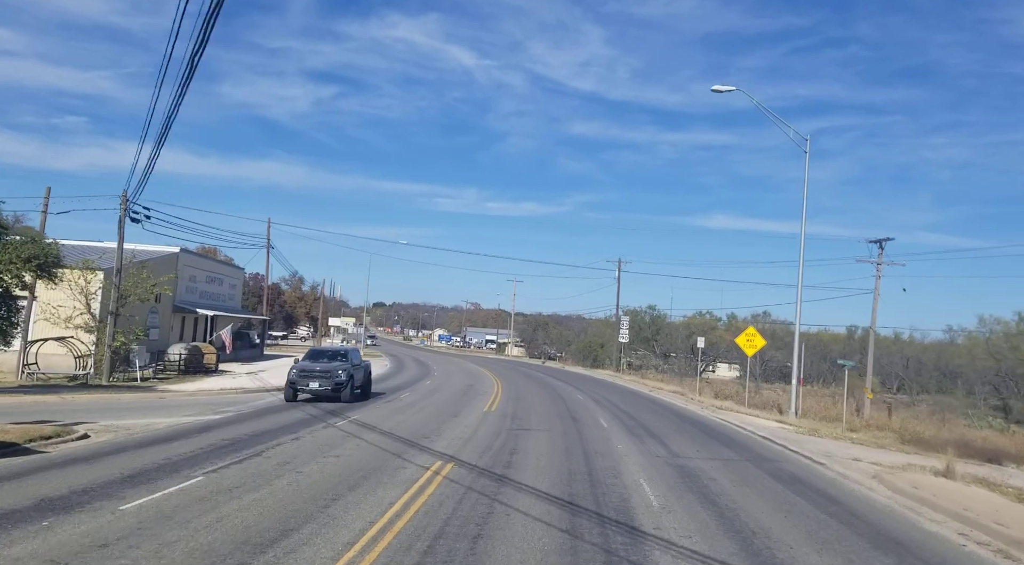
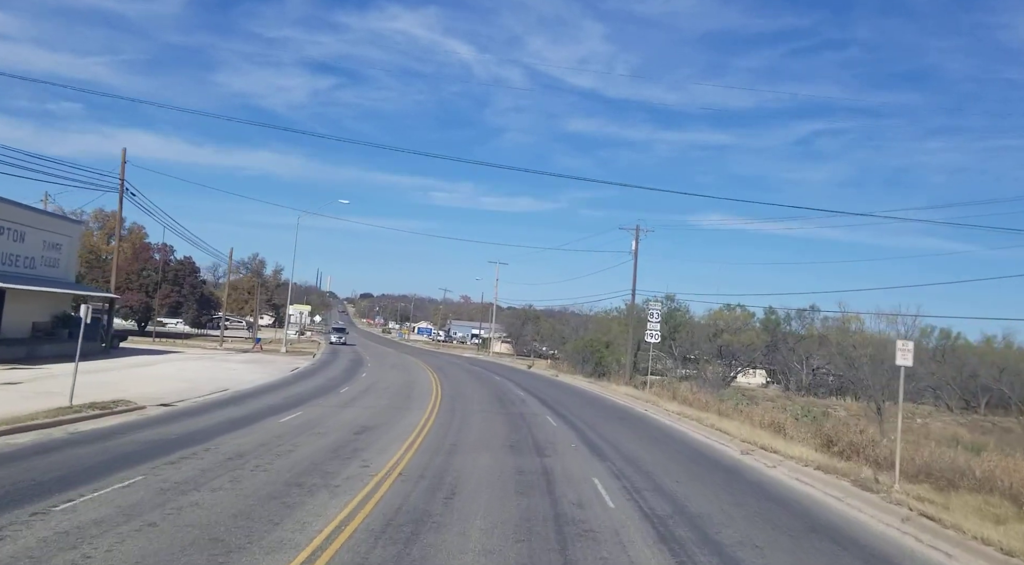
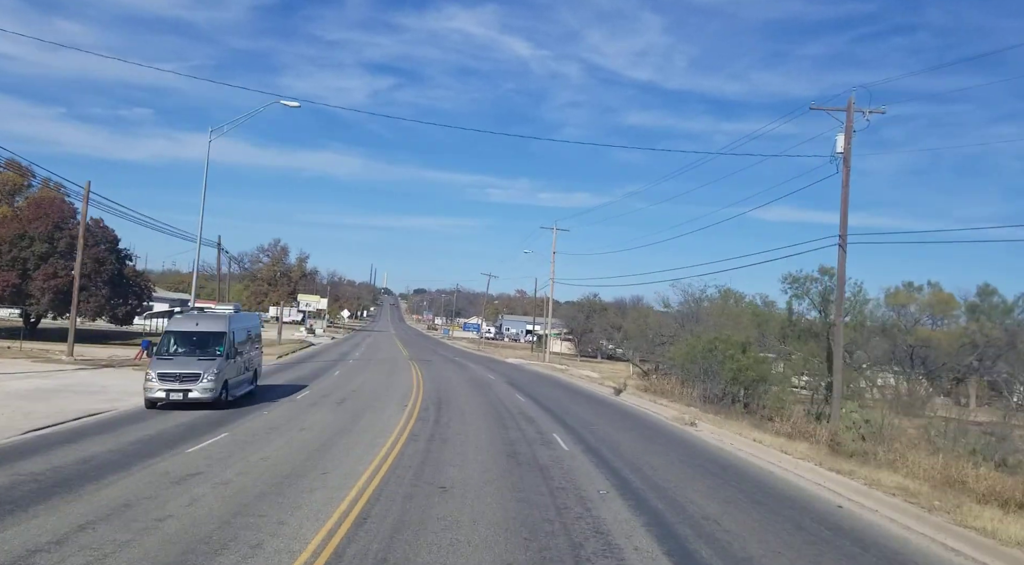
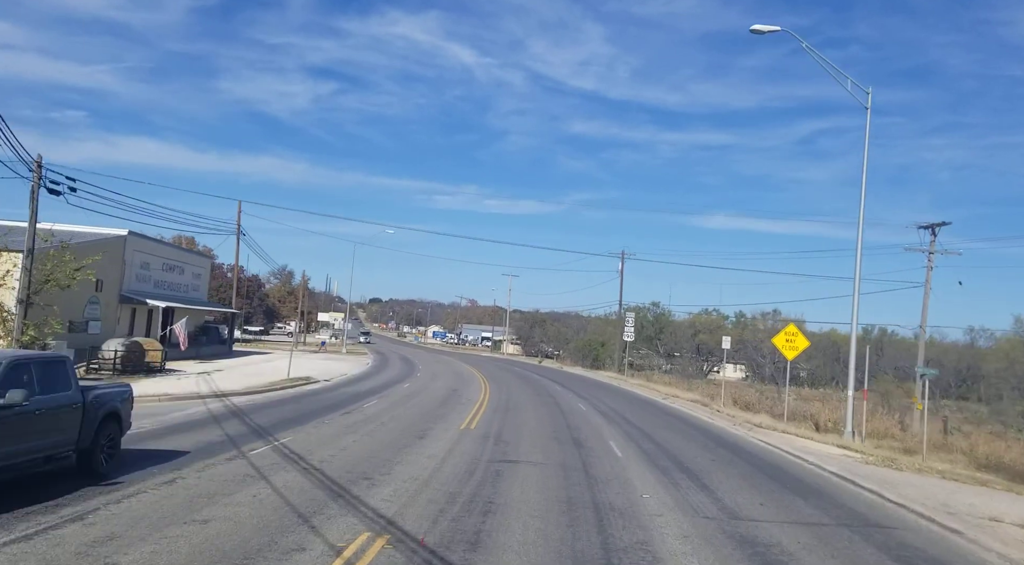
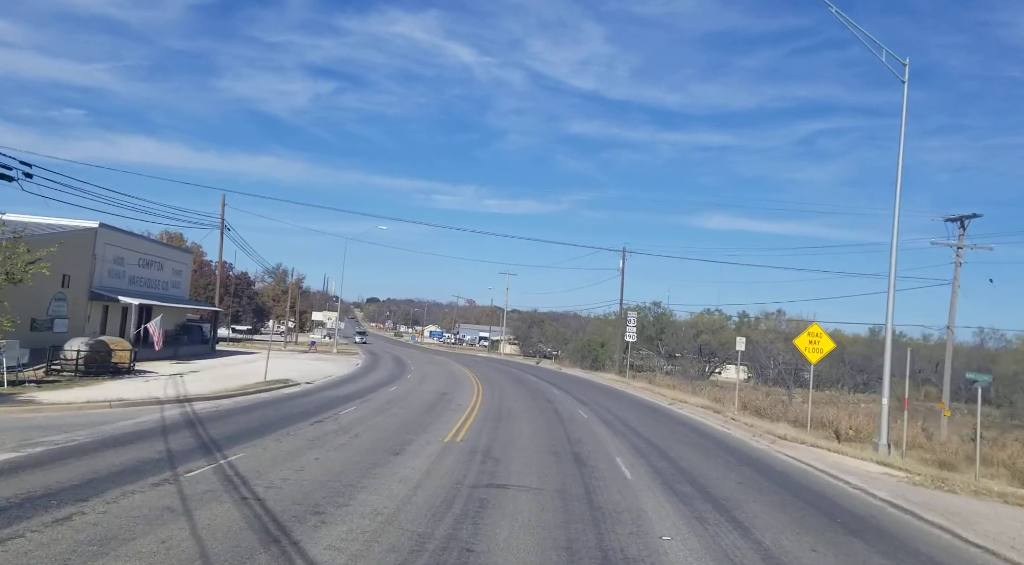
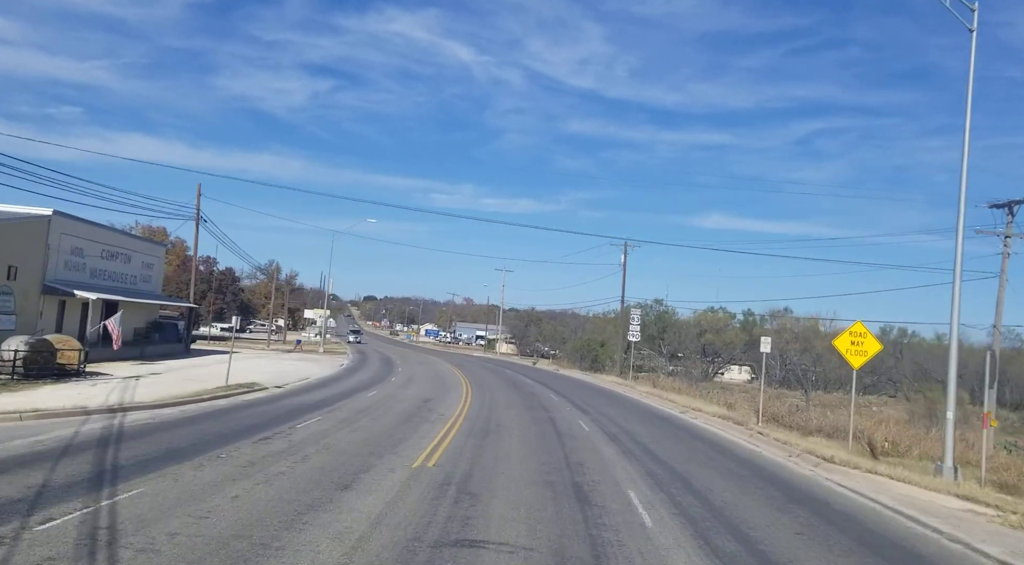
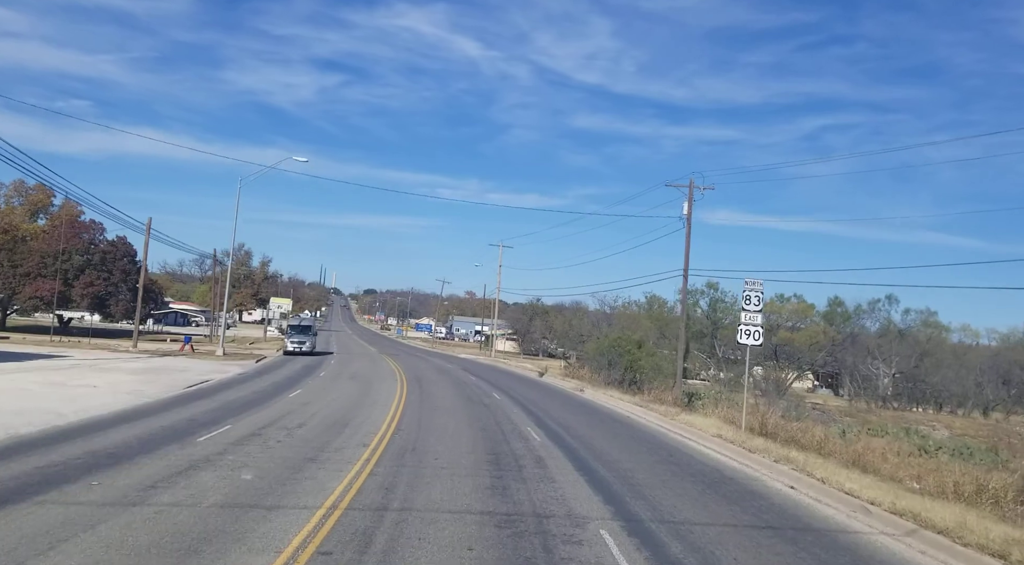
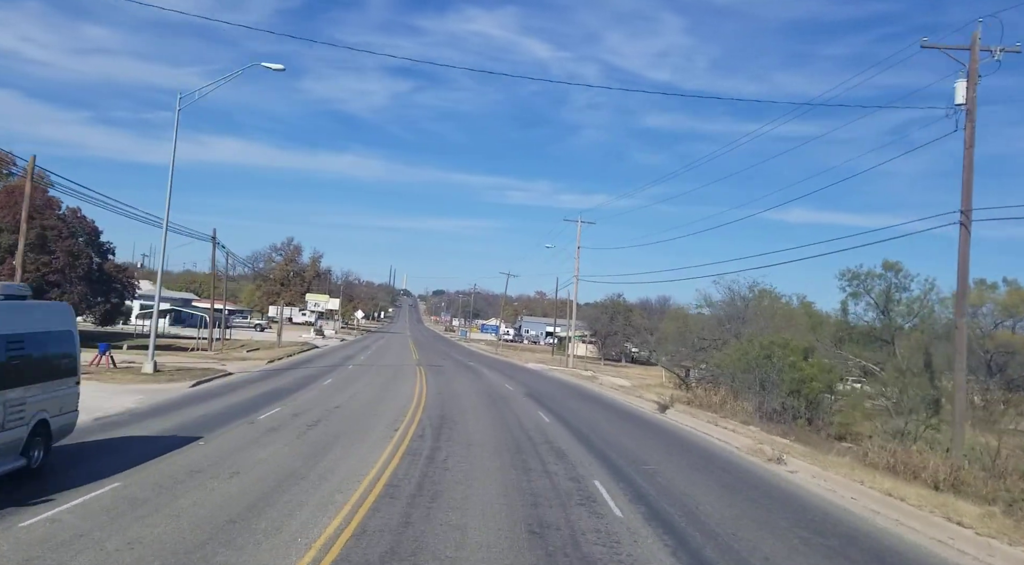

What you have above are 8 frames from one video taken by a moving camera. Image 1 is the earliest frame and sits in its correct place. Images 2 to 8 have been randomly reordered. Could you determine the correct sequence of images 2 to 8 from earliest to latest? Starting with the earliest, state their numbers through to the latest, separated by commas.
4, 5, 6, 2, 7, 3, 8
